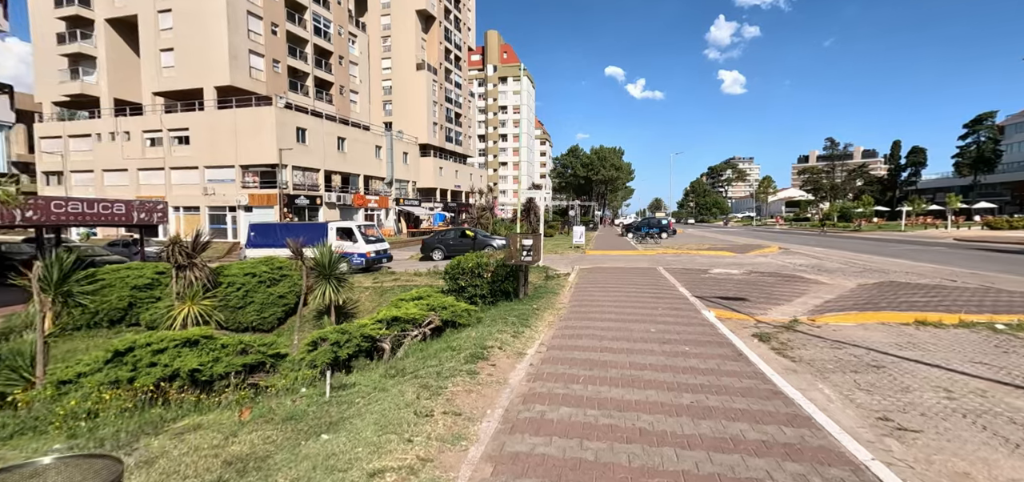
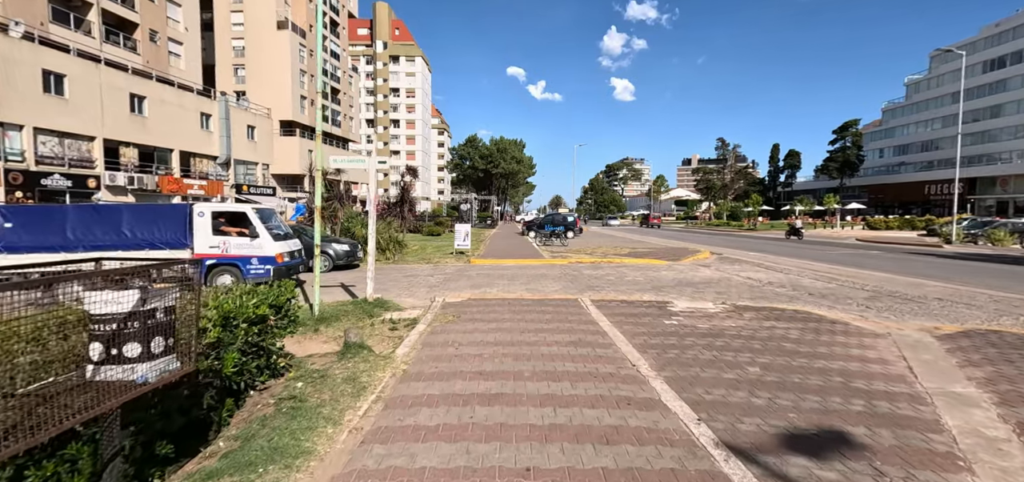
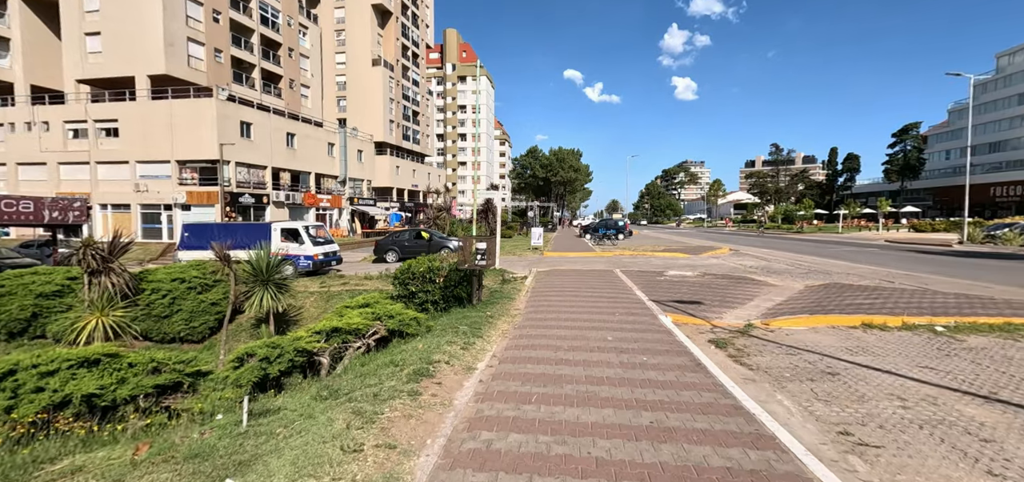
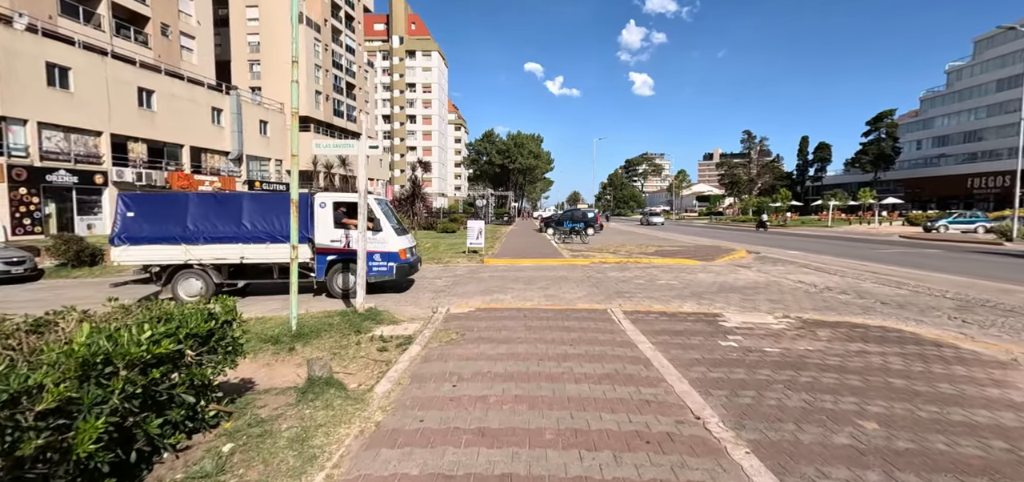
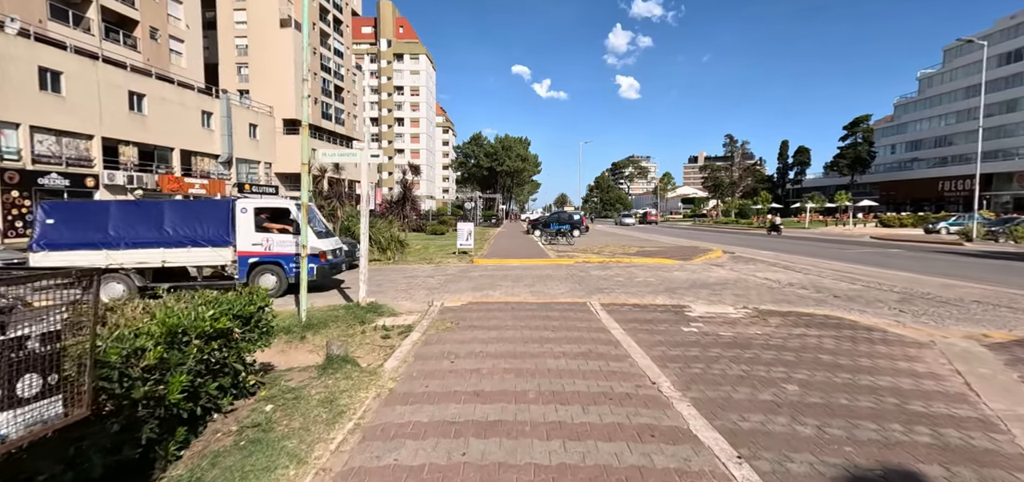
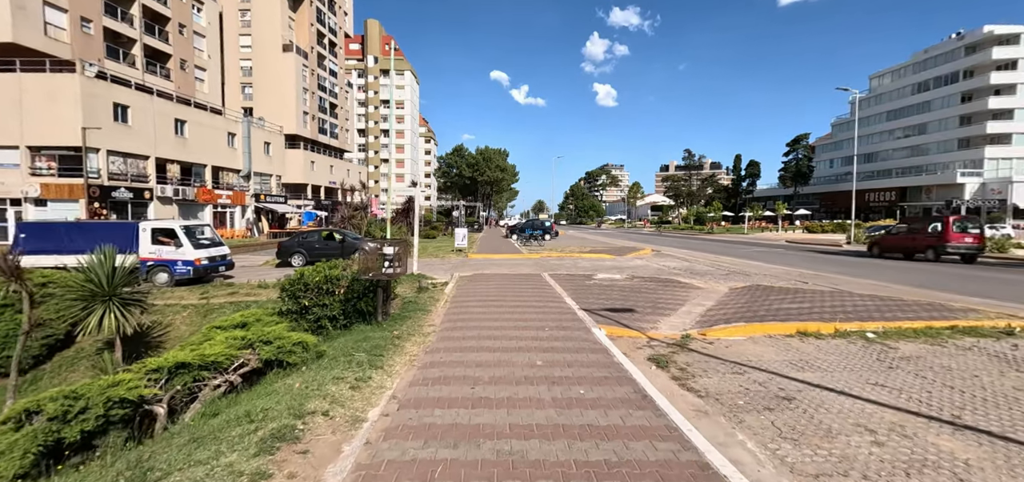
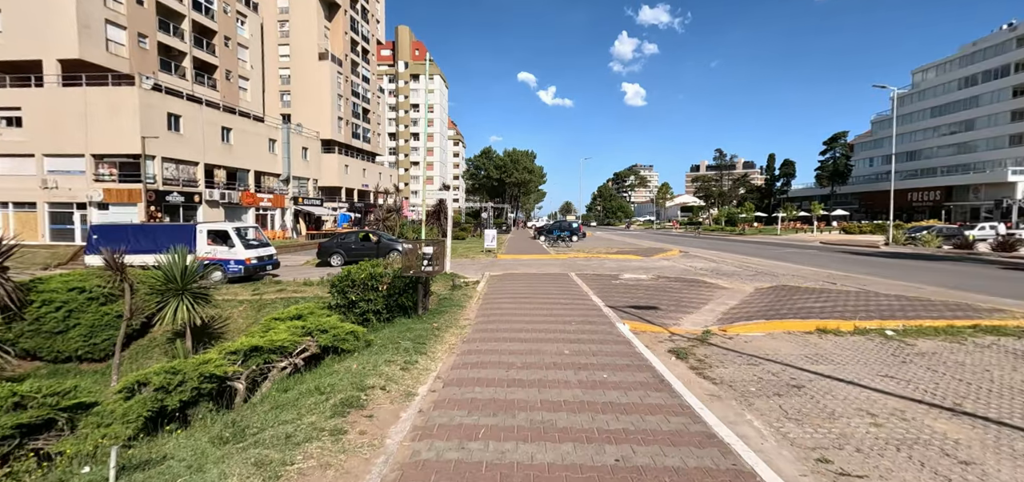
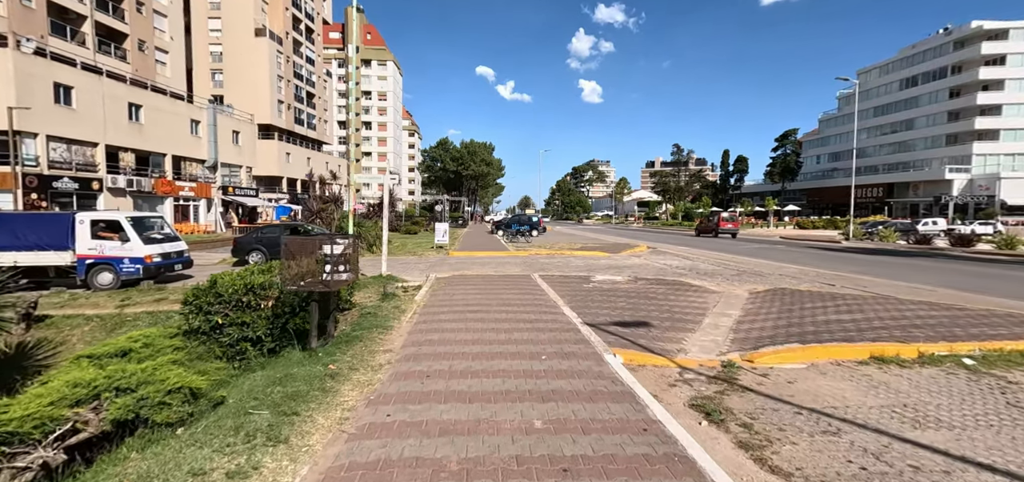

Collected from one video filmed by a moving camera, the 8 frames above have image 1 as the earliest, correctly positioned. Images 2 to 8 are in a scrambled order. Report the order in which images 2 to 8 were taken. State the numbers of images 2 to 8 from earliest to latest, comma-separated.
3, 7, 6, 8, 2, 5, 4
